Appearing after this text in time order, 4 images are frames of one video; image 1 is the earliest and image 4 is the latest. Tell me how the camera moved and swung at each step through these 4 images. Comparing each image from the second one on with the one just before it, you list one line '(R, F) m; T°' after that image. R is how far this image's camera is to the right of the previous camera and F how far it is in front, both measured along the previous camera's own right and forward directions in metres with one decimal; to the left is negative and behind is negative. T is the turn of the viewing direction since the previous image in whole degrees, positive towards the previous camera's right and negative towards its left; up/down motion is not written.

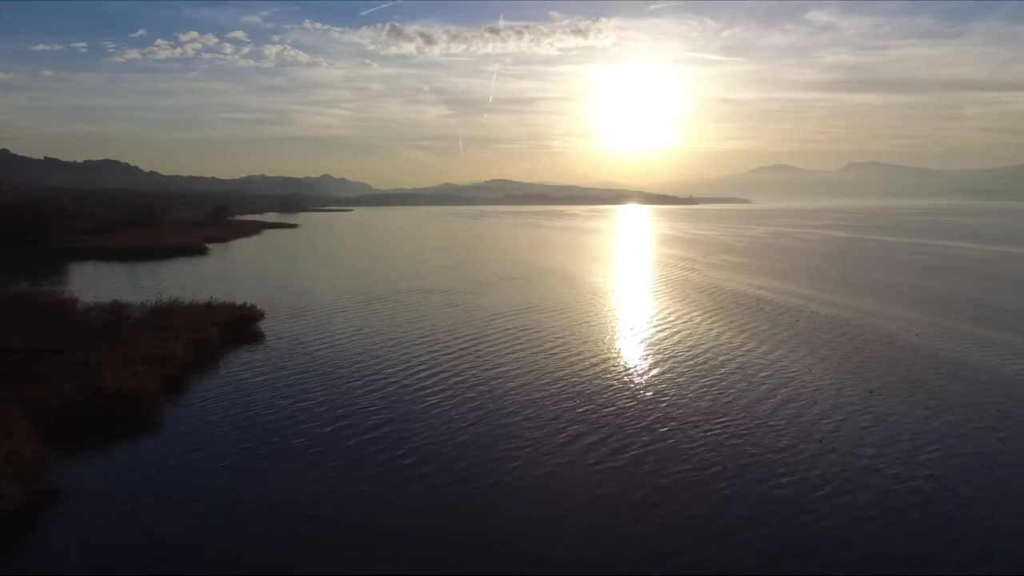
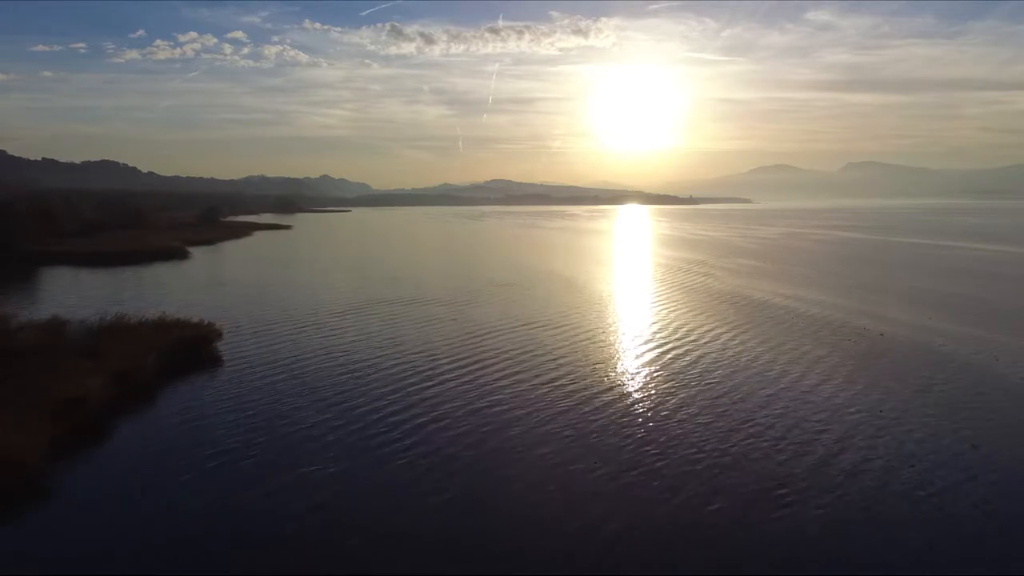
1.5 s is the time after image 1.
(0.0, +0.8) m; 0°
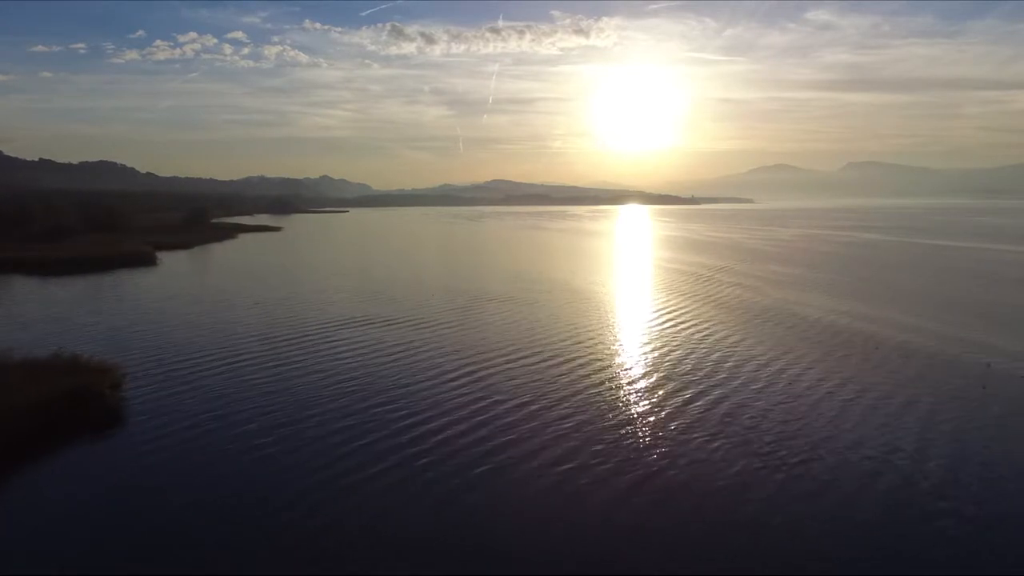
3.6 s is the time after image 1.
(0.0, +1.4) m; 0°
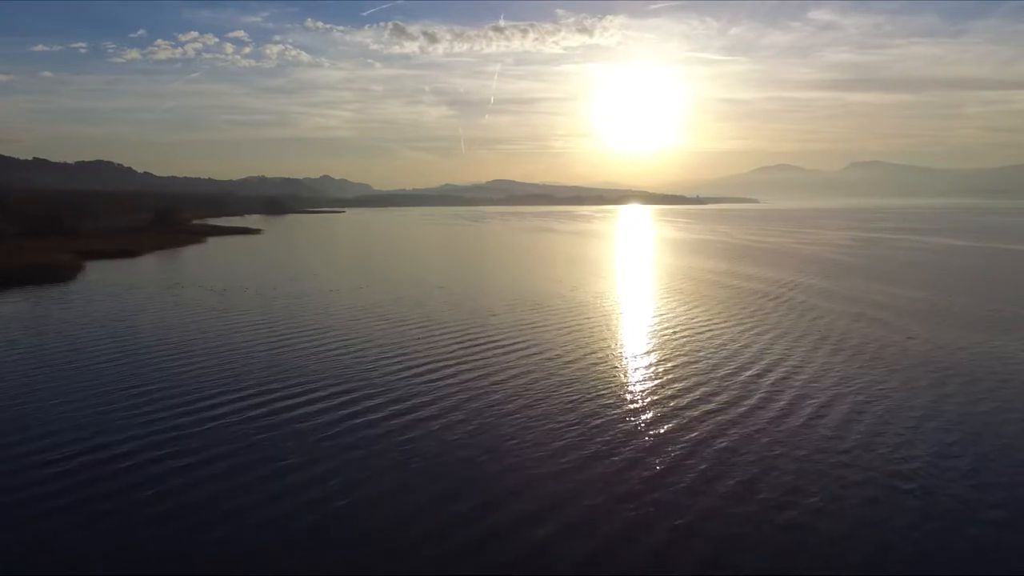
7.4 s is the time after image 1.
(-0.2, +3.0) m; 0°
